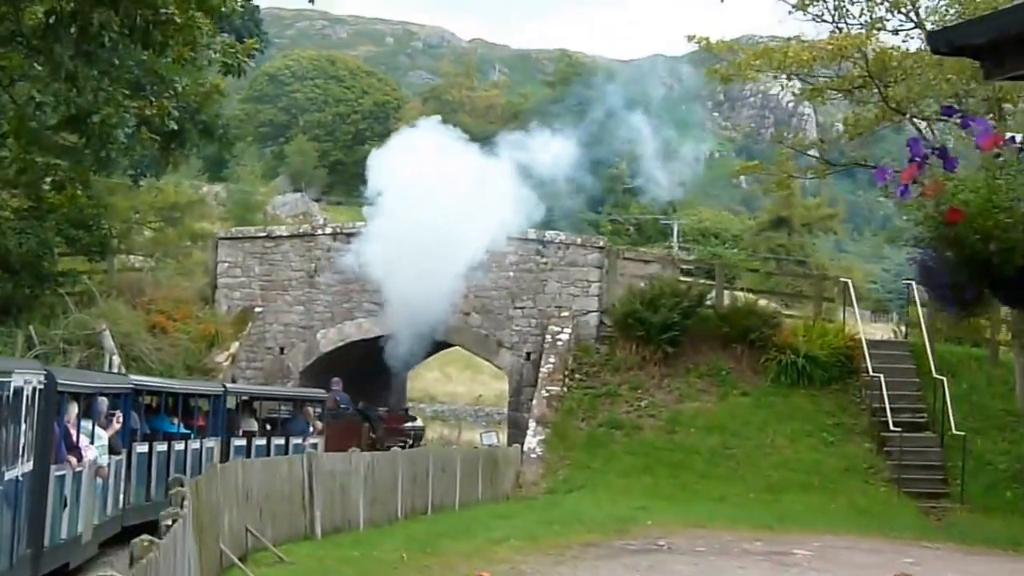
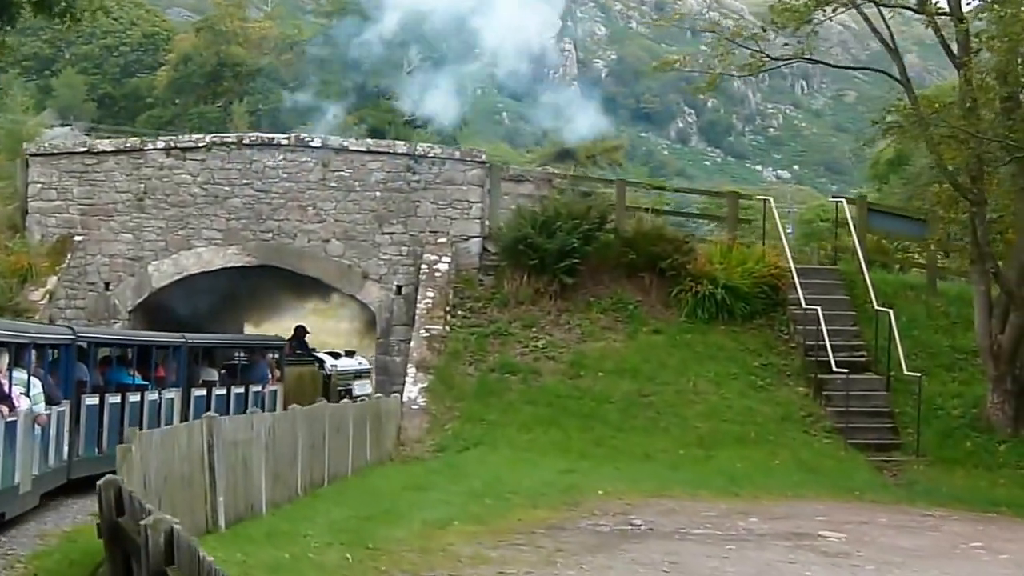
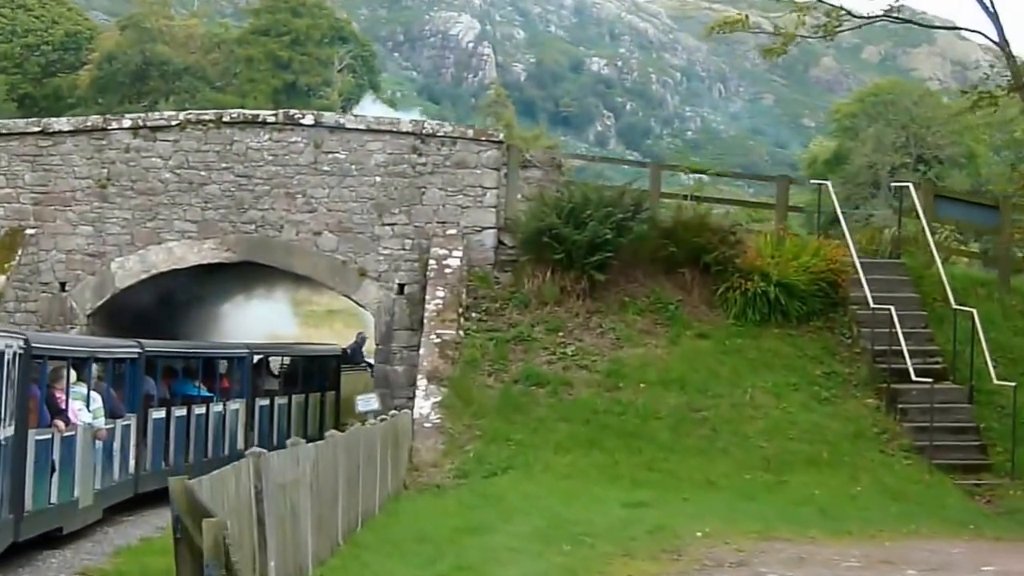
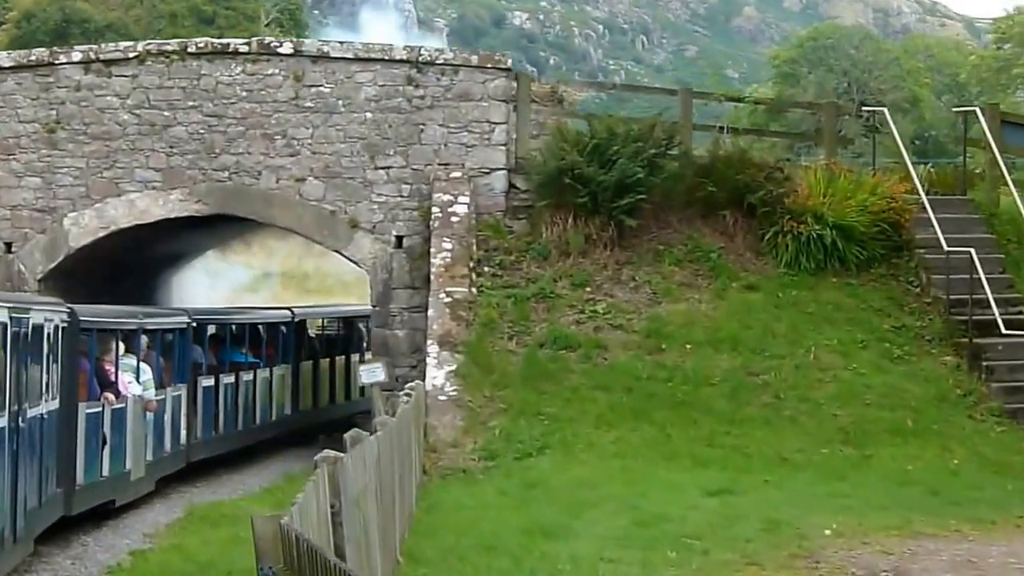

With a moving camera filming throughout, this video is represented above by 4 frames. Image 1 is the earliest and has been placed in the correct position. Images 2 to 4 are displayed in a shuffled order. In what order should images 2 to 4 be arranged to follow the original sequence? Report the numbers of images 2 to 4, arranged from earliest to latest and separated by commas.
2, 3, 4
